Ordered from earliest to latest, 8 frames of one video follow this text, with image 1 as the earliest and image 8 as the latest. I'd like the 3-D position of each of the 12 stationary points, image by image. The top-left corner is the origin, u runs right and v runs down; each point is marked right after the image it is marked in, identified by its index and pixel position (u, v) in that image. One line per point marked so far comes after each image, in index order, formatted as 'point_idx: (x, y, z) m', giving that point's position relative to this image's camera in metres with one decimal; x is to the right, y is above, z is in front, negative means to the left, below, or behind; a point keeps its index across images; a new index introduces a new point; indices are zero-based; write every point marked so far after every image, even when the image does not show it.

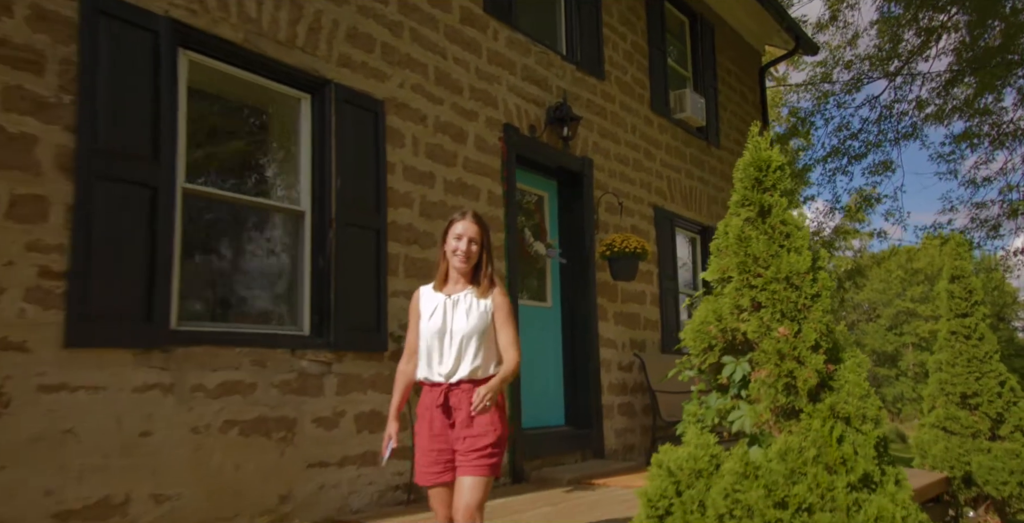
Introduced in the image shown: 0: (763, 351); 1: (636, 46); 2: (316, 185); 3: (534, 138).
0: (+0.8, -0.3, +2.3) m
1: (+1.2, +2.1, +7.1) m
2: (-1.1, +0.4, +3.9) m
3: (+0.2, +0.9, +5.4) m
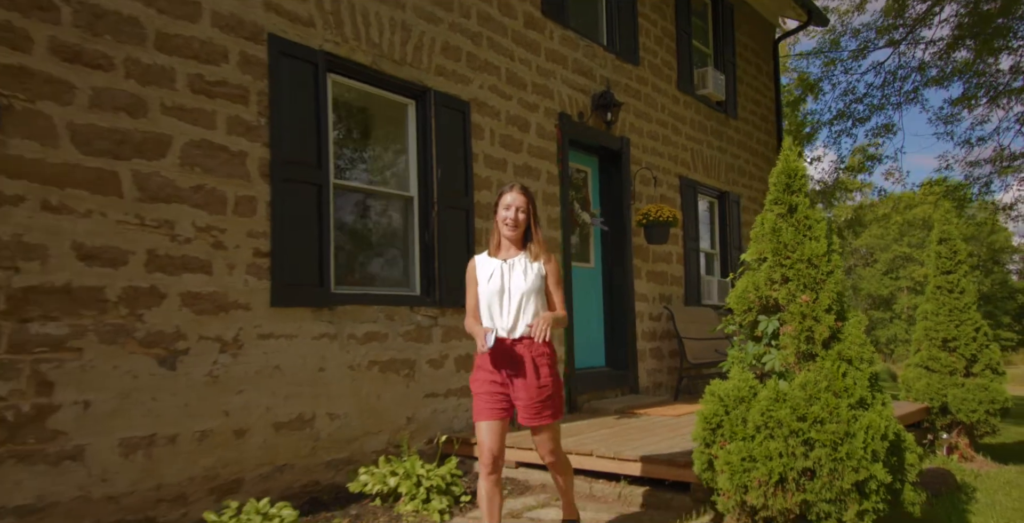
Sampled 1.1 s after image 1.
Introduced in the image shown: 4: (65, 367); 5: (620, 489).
0: (+1.3, -0.2, +3.3) m
1: (+1.7, +2.5, +7.9) m
2: (-0.6, +0.6, +4.8) m
3: (+0.6, +1.2, +6.3) m
4: (-1.8, -0.4, +3.0) m
5: (+0.6, -1.2, +3.9) m
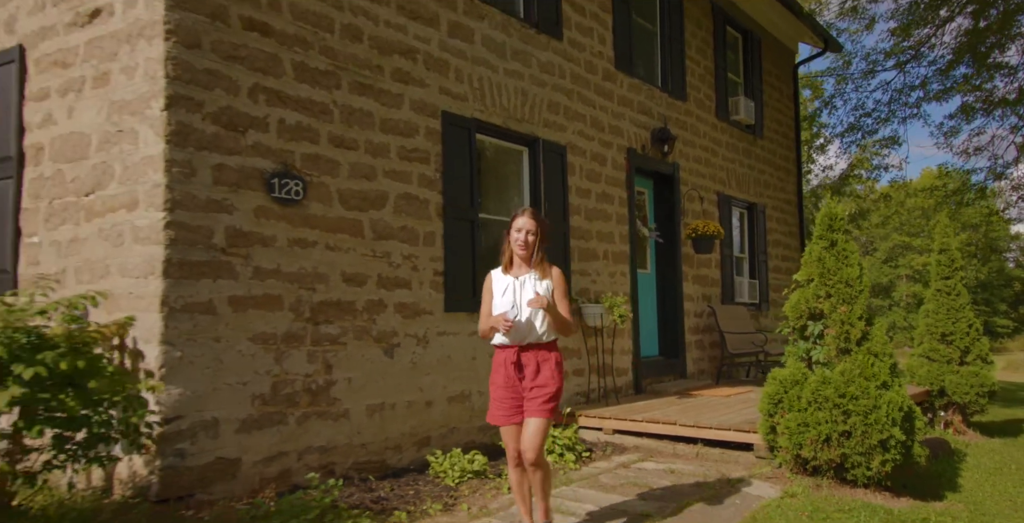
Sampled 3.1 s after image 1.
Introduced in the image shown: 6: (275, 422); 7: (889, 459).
0: (+2.0, -0.4, +4.7) m
1: (+2.4, +2.4, +9.3) m
2: (+0.2, +0.5, +6.2) m
3: (+1.4, +1.1, +7.7) m
4: (-1.0, -0.5, +4.4) m
5: (+1.3, -1.3, +5.3) m
6: (-1.3, -0.9, +4.0) m
7: (+2.2, -1.1, +4.3) m
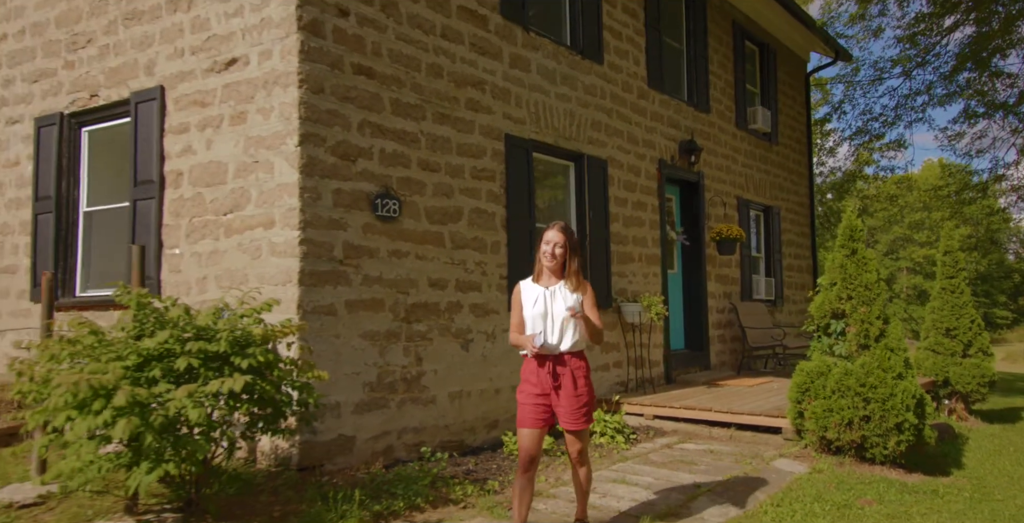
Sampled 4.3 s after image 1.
0: (+2.5, -0.4, +5.4) m
1: (+2.9, +2.4, +9.9) m
2: (+0.6, +0.4, +6.9) m
3: (+1.8, +1.1, +8.4) m
4: (-0.6, -0.6, +5.1) m
5: (+1.8, -1.4, +6.0) m
6: (-0.8, -0.9, +4.7) m
7: (+2.6, -1.2, +5.0) m
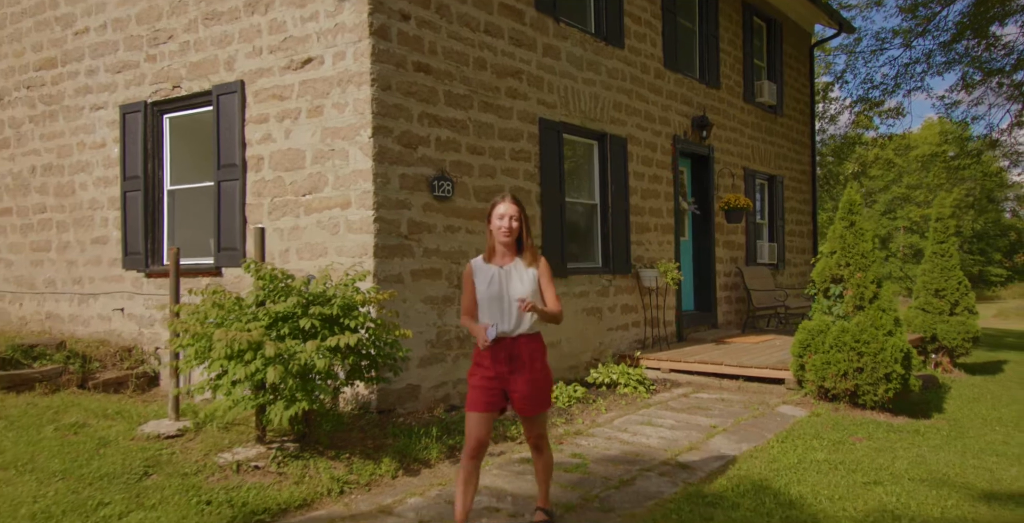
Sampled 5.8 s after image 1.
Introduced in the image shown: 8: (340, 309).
0: (+2.8, -0.2, +6.1) m
1: (+3.2, +2.9, +10.5) m
2: (+0.9, +0.7, +7.6) m
3: (+2.1, +1.5, +9.0) m
4: (-0.3, -0.4, +5.8) m
5: (+2.1, -1.1, +6.8) m
6: (-0.5, -0.7, +5.5) m
7: (+2.9, -1.0, +5.7) m
8: (-0.9, -0.3, +4.1) m
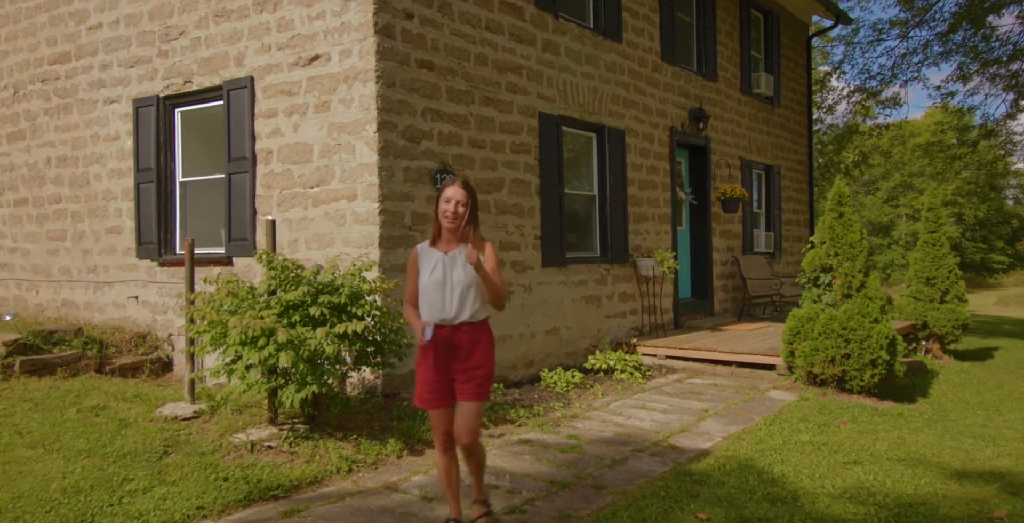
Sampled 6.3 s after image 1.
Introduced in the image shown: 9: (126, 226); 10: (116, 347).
0: (+2.8, -0.1, +6.3) m
1: (+3.2, +3.0, +10.7) m
2: (+0.9, +0.8, +7.8) m
3: (+2.1, +1.6, +9.2) m
4: (-0.3, -0.3, +6.0) m
5: (+2.1, -1.0, +7.0) m
6: (-0.5, -0.6, +5.7) m
7: (+2.9, -0.9, +6.0) m
8: (-0.9, -0.2, +4.3) m
9: (-3.5, +0.3, +6.7) m
10: (-3.4, -0.7, +6.3) m
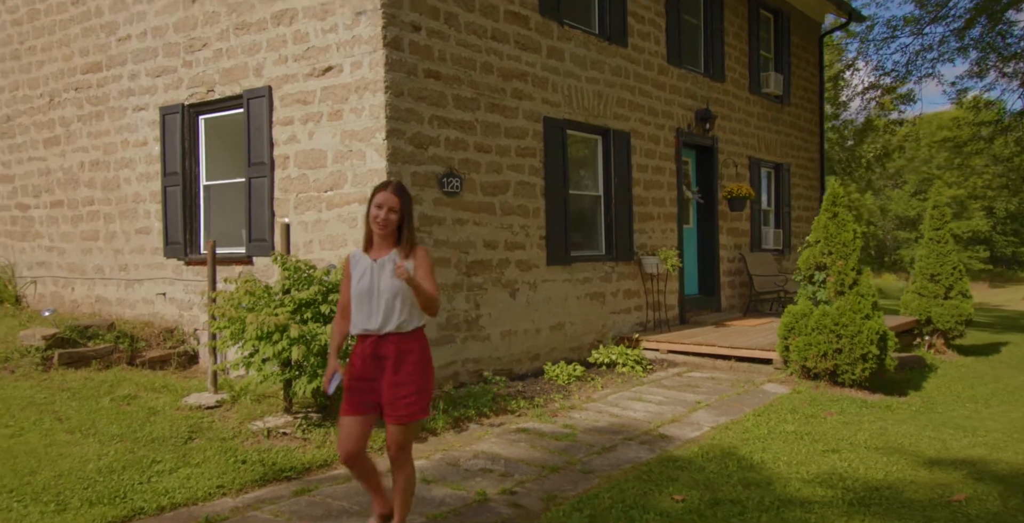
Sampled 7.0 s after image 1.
0: (+2.8, -0.1, +6.5) m
1: (+3.4, +3.1, +10.8) m
2: (+1.0, +0.9, +8.0) m
3: (+2.3, +1.7, +9.4) m
4: (-0.2, -0.3, +6.4) m
5: (+2.1, -1.0, +7.2) m
6: (-0.5, -0.6, +6.0) m
7: (+3.0, -0.9, +6.2) m
8: (-1.0, -0.2, +4.6) m
9: (-3.4, +0.3, +7.1) m
10: (-3.3, -0.7, +6.7) m
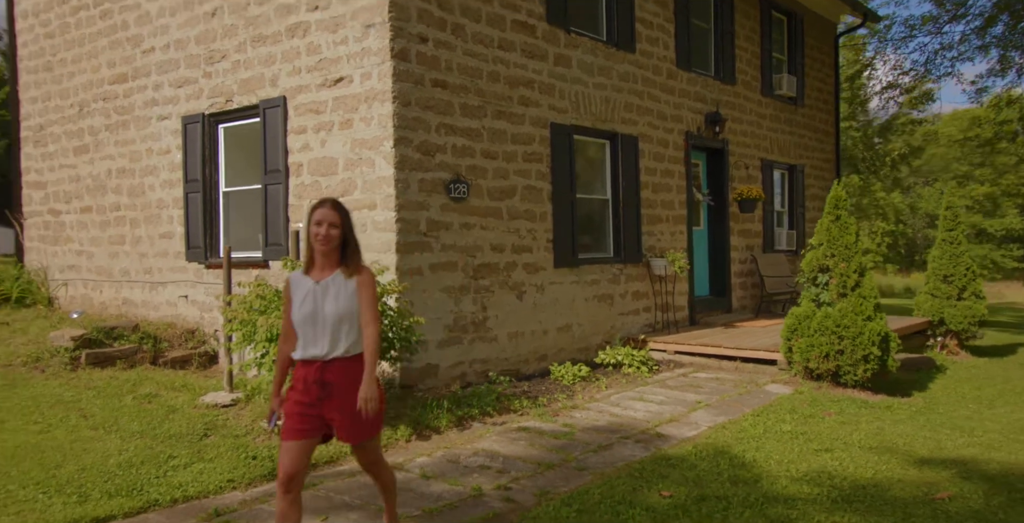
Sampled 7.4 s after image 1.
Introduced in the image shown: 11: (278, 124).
0: (+2.9, -0.1, +6.6) m
1: (+3.6, +3.1, +10.9) m
2: (+1.1, +0.8, +8.2) m
3: (+2.4, +1.6, +9.5) m
4: (-0.2, -0.3, +6.5) m
5: (+2.2, -1.0, +7.3) m
6: (-0.5, -0.7, +6.2) m
7: (+3.0, -0.9, +6.2) m
8: (-1.0, -0.2, +4.8) m
9: (-3.3, +0.3, +7.4) m
10: (-3.2, -0.8, +7.0) m
11: (-2.0, +1.2, +6.5) m
